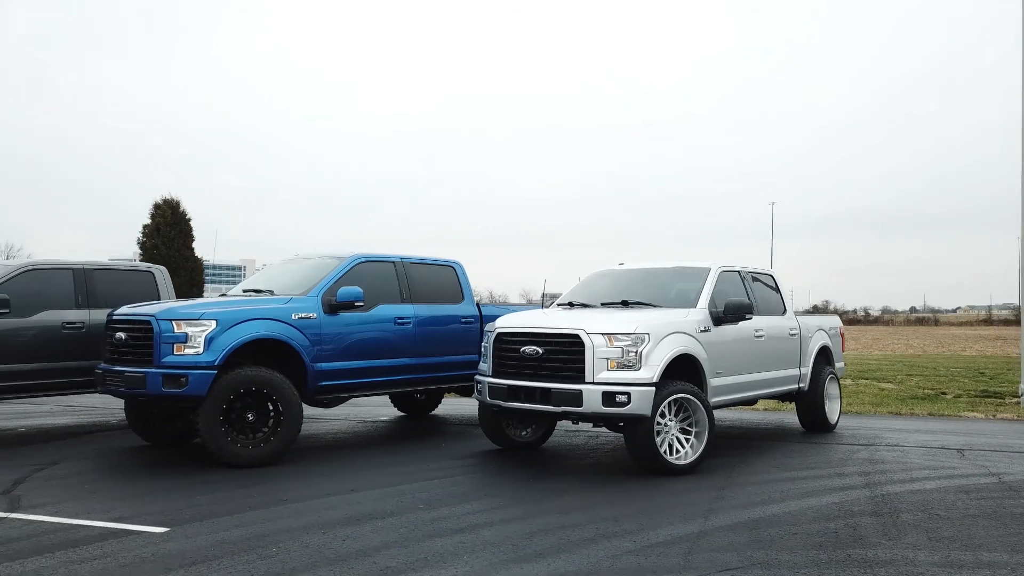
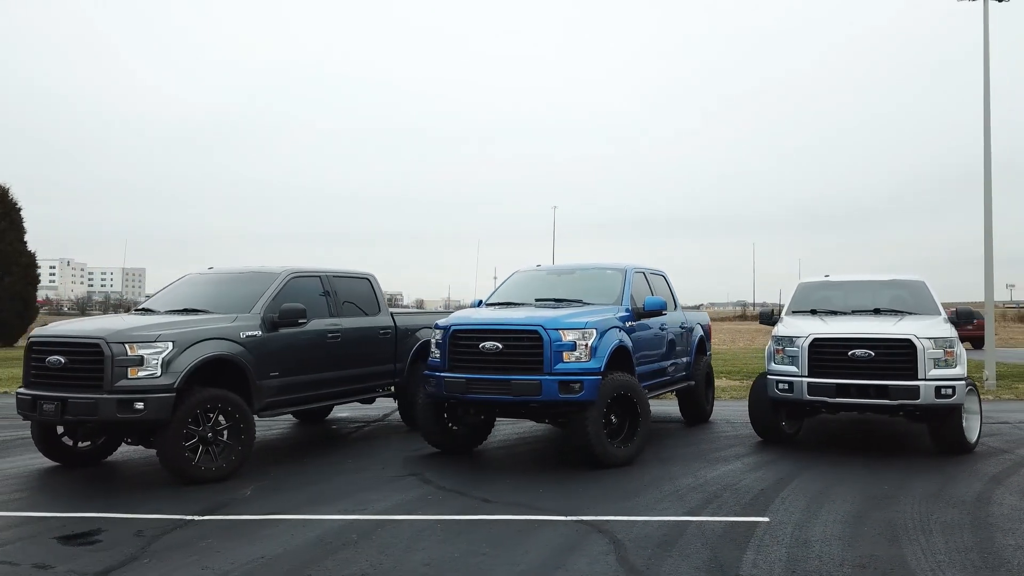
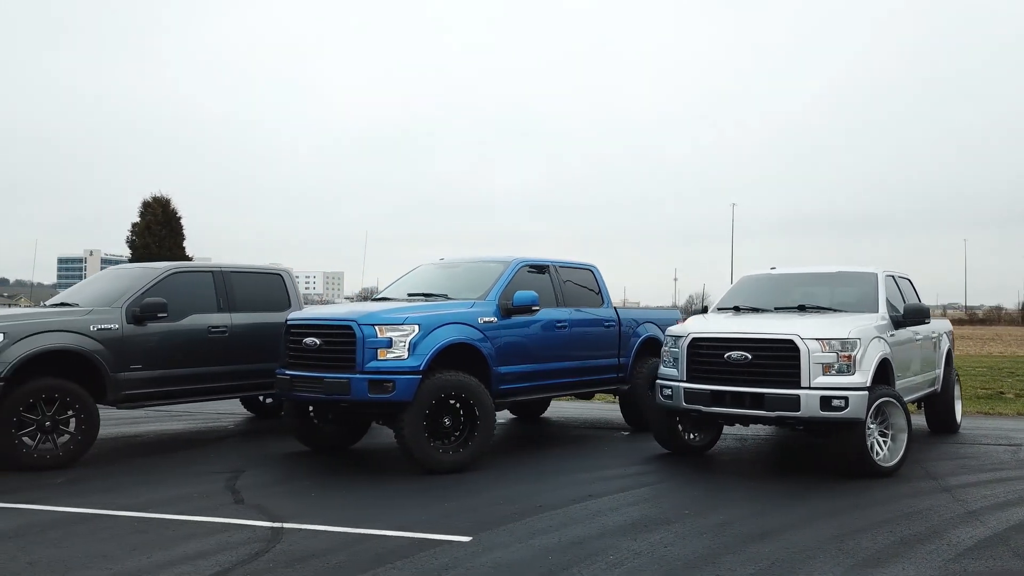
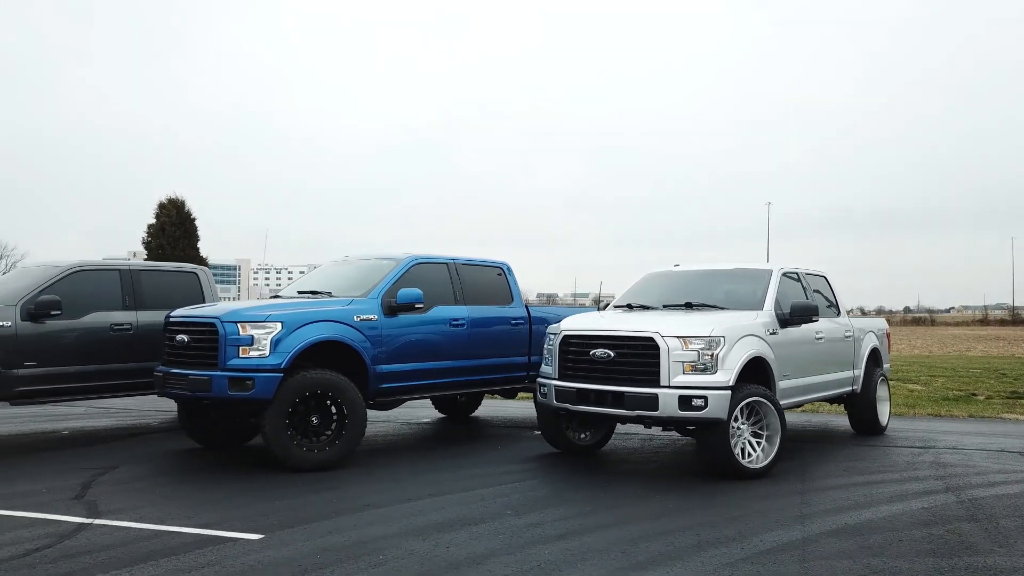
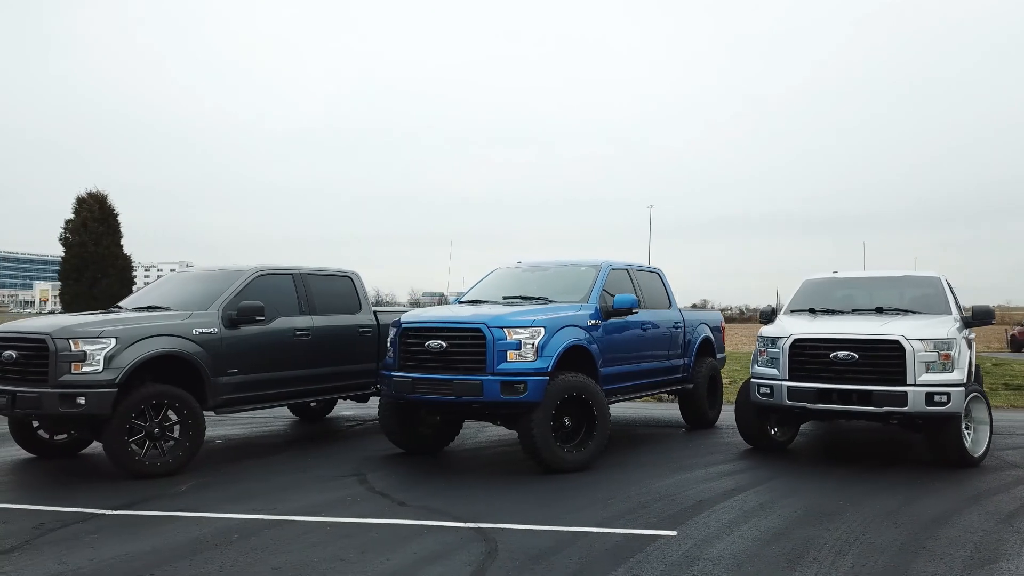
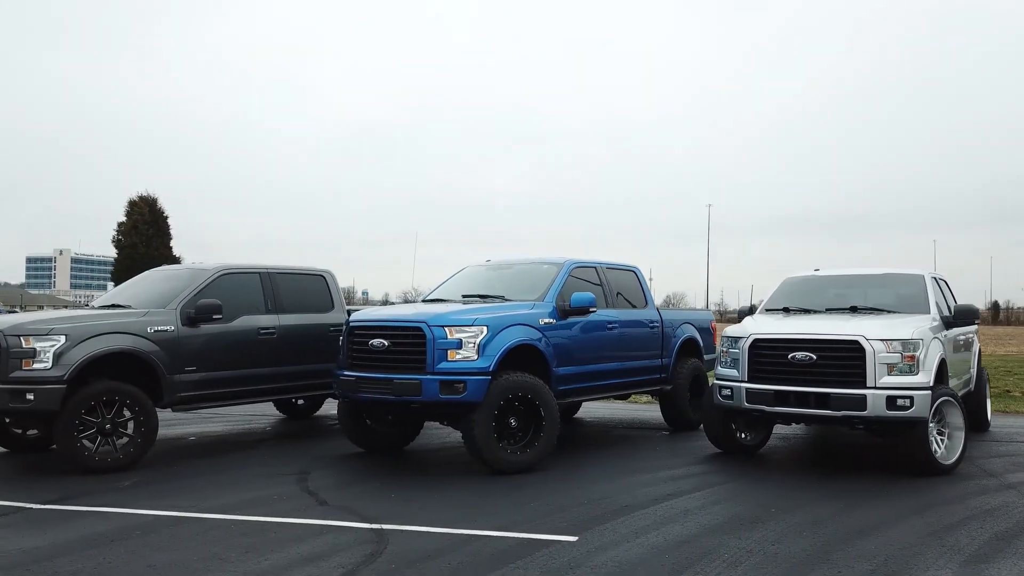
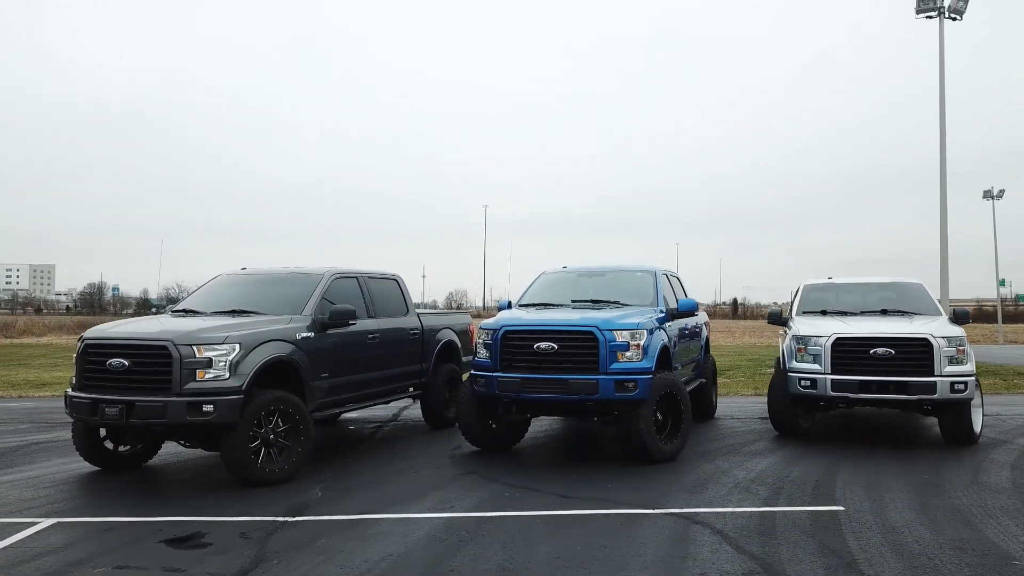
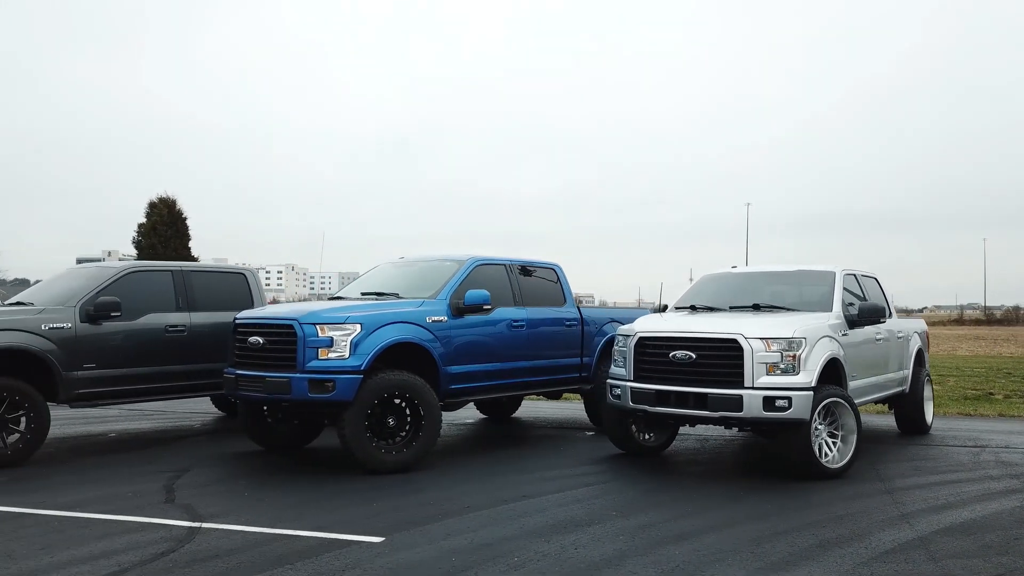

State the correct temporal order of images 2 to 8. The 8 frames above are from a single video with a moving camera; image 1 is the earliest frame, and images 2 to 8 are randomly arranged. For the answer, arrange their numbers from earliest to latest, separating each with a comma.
4, 8, 3, 6, 5, 2, 7
